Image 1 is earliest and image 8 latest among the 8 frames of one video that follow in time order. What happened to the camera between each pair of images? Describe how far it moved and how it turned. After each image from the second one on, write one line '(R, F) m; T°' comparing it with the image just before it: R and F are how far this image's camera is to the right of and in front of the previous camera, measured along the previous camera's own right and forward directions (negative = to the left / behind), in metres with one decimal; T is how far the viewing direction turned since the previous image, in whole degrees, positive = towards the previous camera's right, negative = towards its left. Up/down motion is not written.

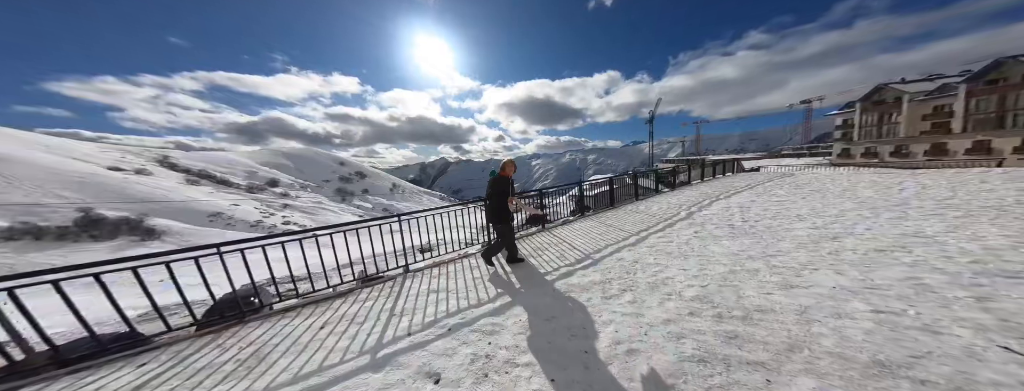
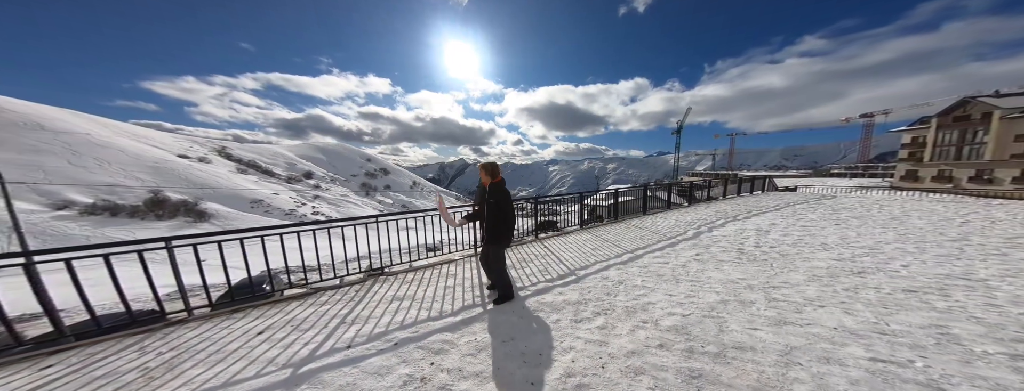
(+0.6, +0.1) m; -4°
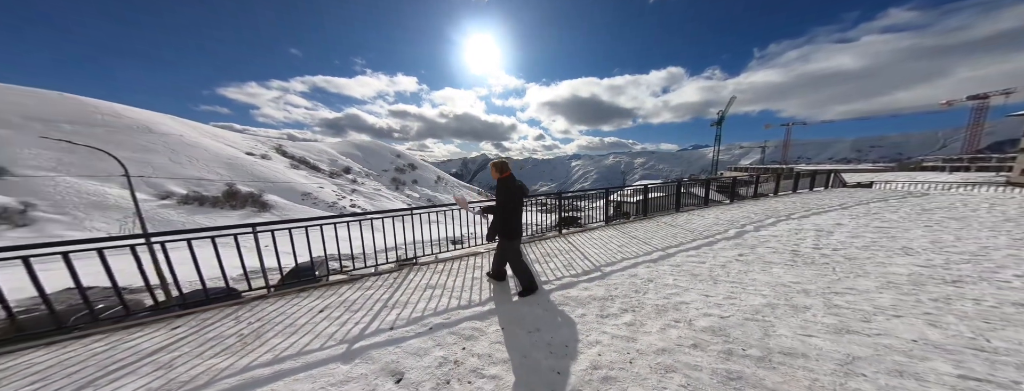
(0.0, 0.0) m; -6°
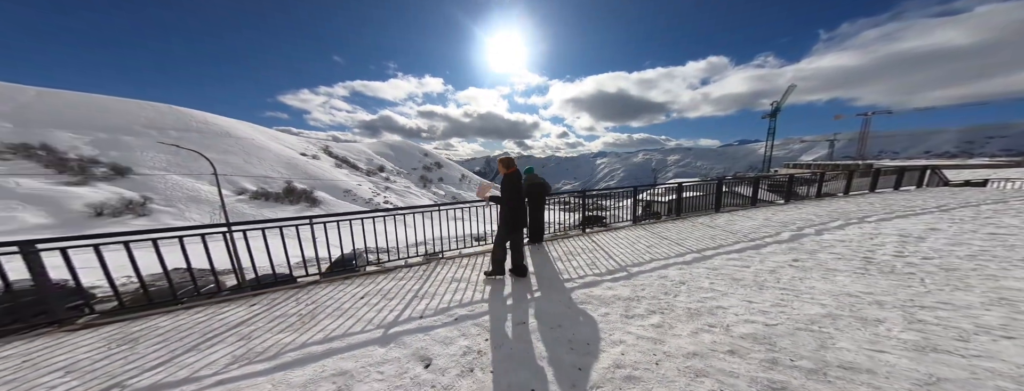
(0.0, 0.0) m; -6°
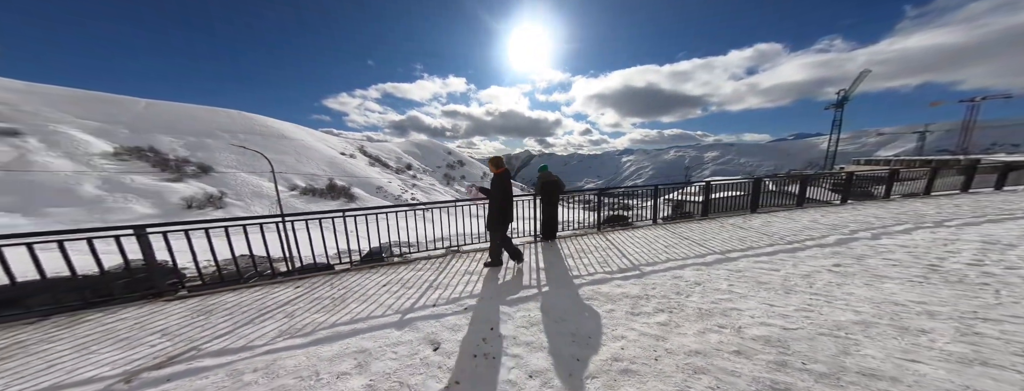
(-0.7, -1.2) m; -5°
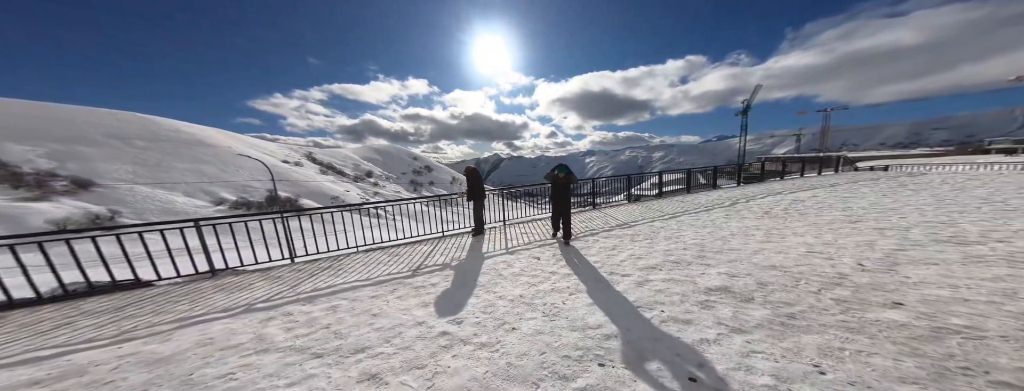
(-0.8, -0.8) m; +9°
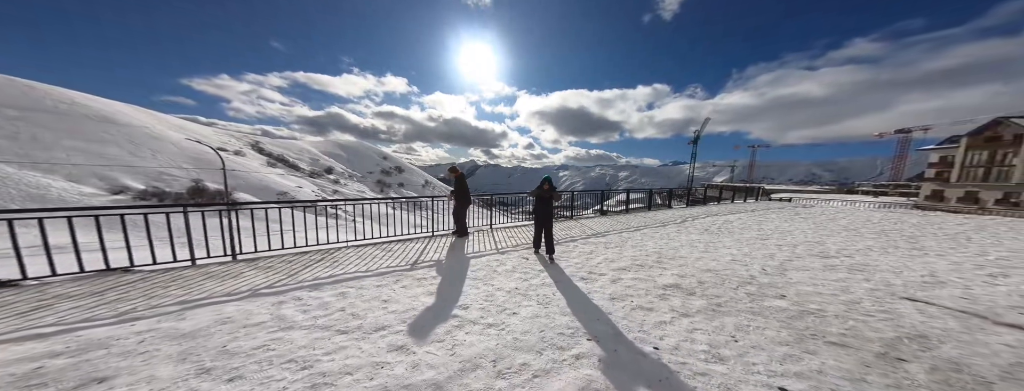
(-0.5, -0.5) m; +7°
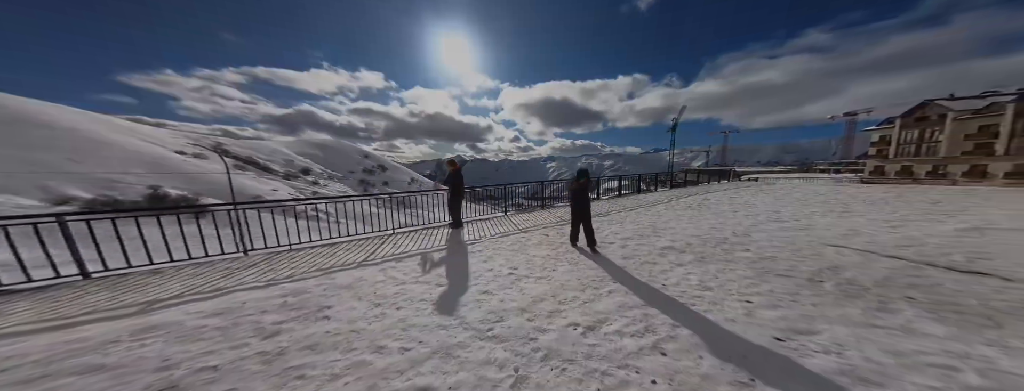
(-0.9, -1.0) m; +3°
